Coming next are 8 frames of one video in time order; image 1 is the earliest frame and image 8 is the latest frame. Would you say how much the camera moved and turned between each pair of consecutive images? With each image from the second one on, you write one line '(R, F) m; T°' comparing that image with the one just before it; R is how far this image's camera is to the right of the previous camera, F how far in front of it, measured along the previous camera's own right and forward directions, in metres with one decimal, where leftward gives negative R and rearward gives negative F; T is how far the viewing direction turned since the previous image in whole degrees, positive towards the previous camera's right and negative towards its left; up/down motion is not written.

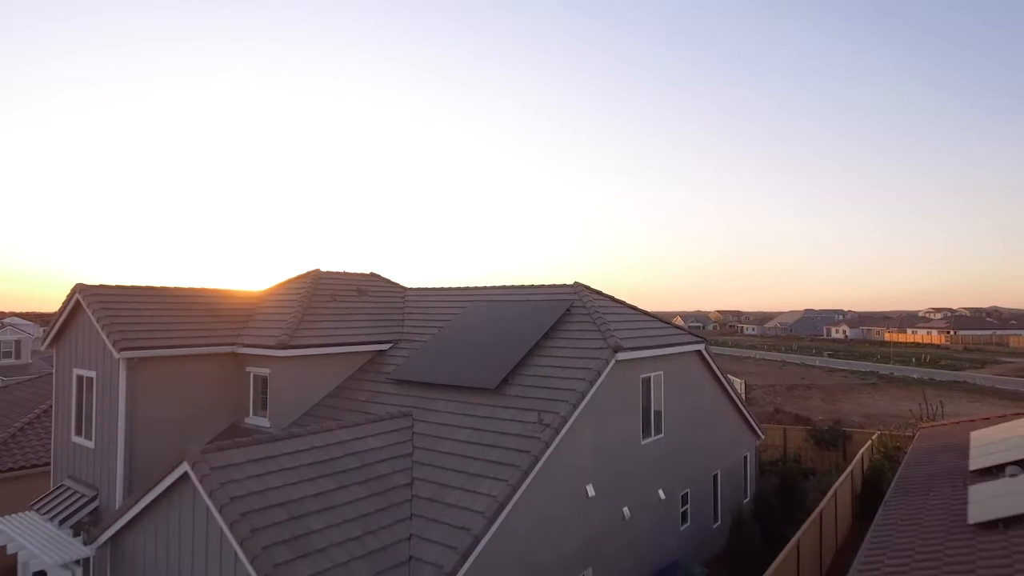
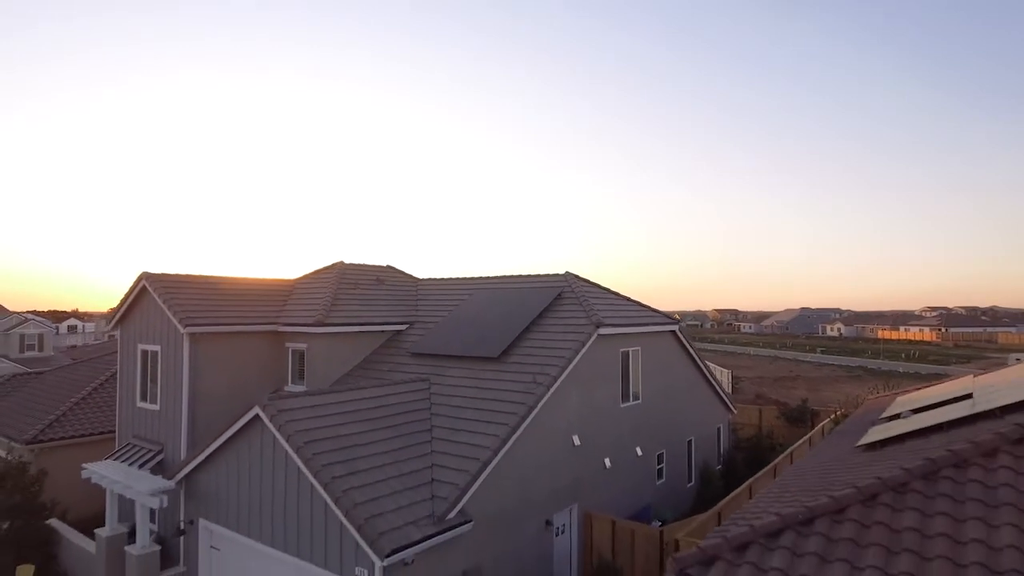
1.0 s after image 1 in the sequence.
(0.0, -2.2) m; 0°
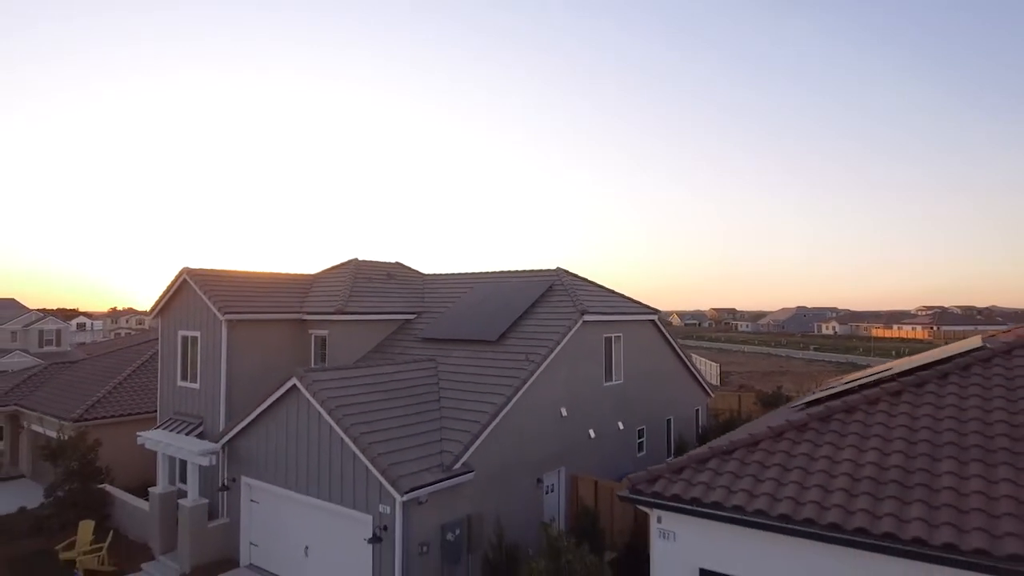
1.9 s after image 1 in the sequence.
(+0.1, -2.0) m; 0°
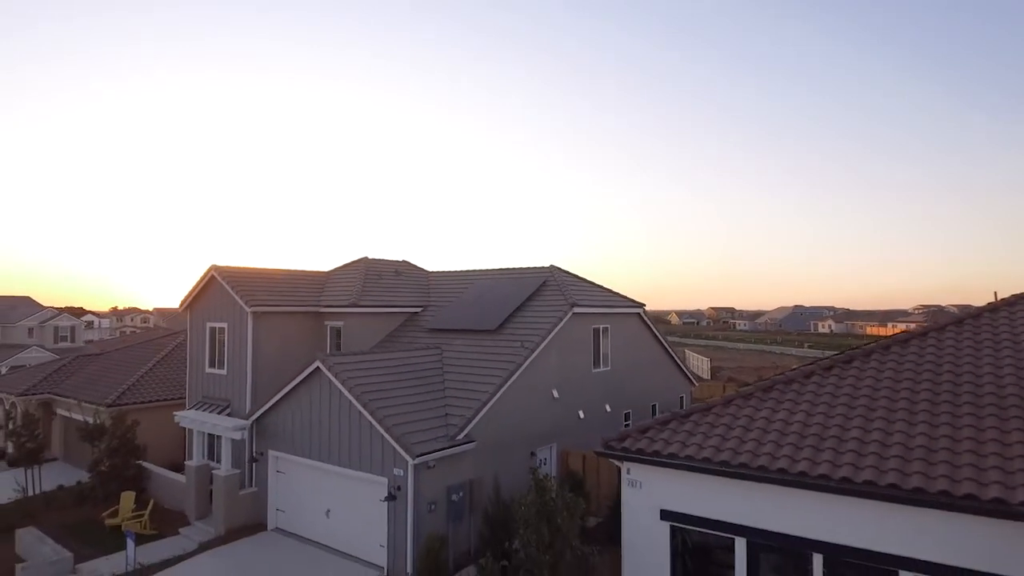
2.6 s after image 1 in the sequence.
(+0.1, -1.7) m; 0°
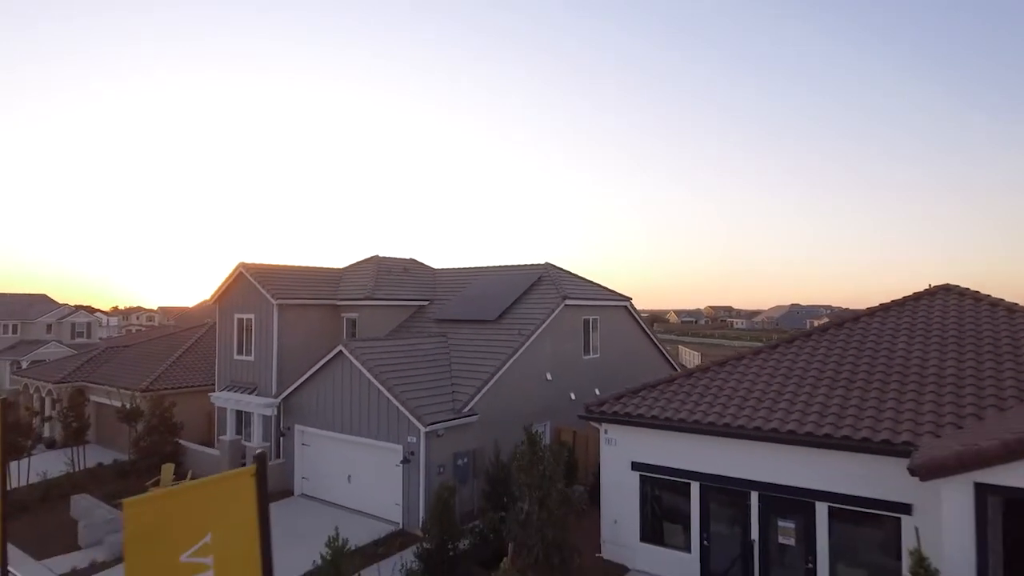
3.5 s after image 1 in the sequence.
(+0.1, -2.0) m; 0°
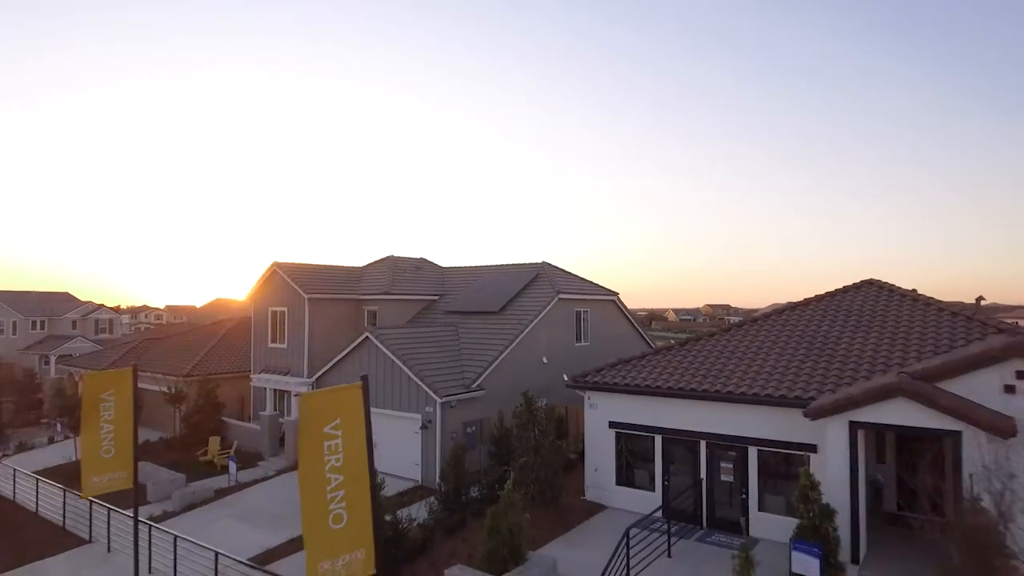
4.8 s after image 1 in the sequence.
(0.0, -2.8) m; 0°
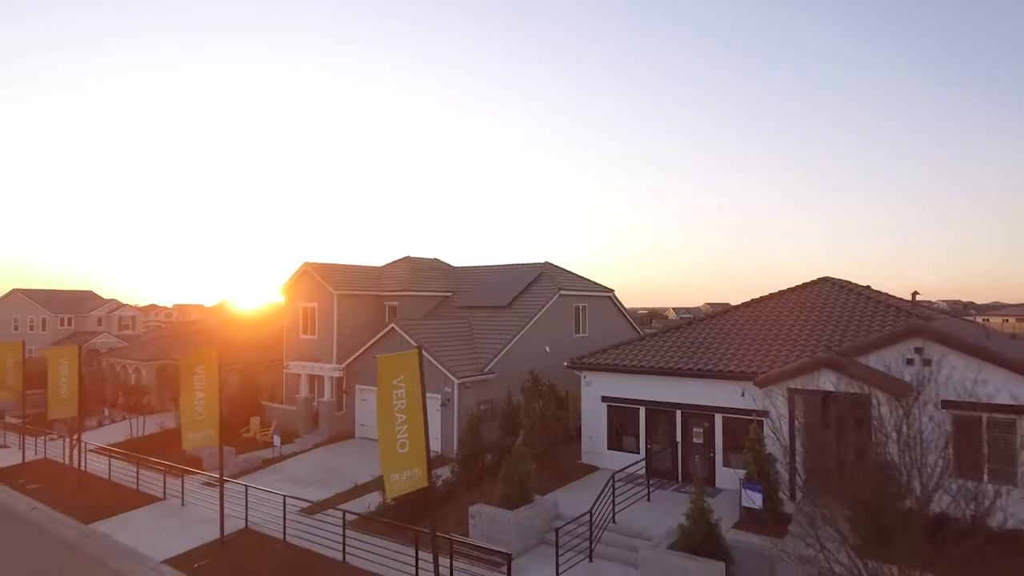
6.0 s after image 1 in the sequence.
(-0.2, -2.7) m; 0°
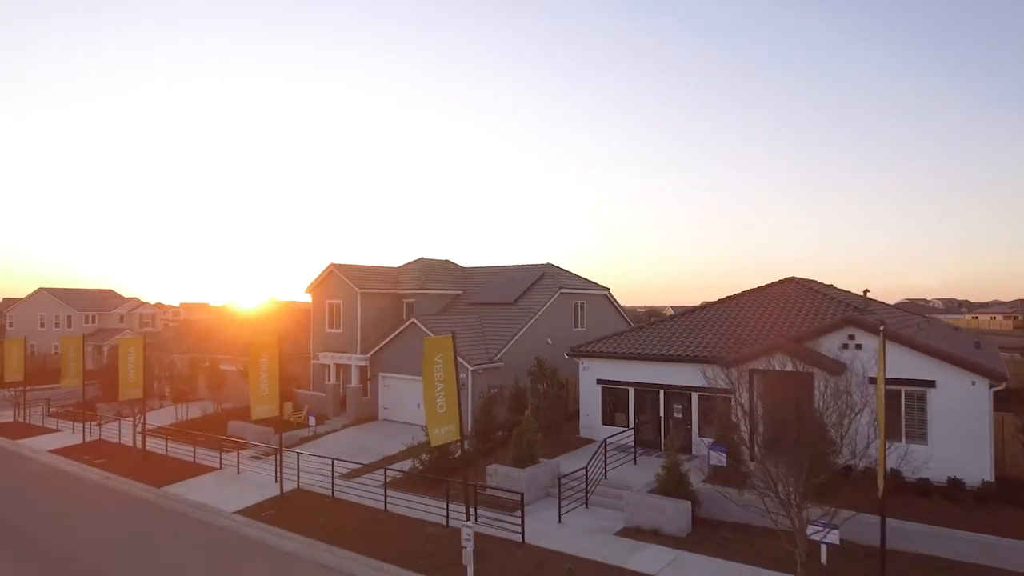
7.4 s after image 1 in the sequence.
(-0.3, -2.8) m; 0°
